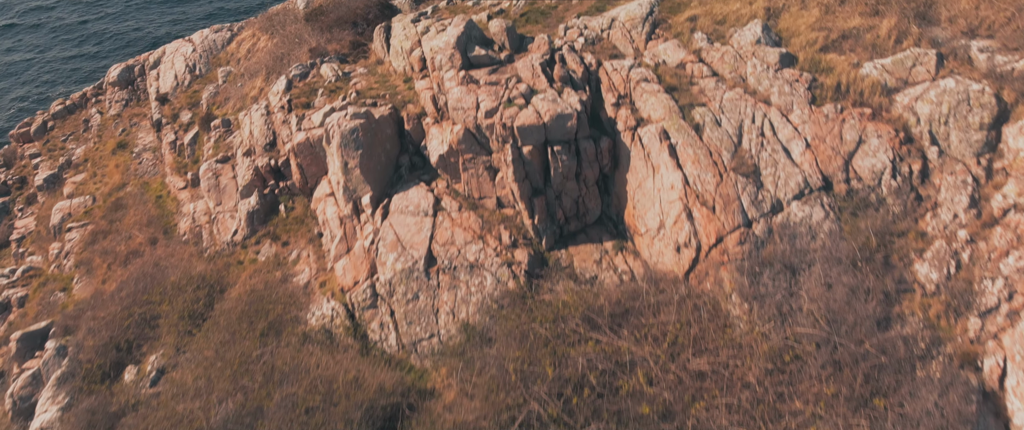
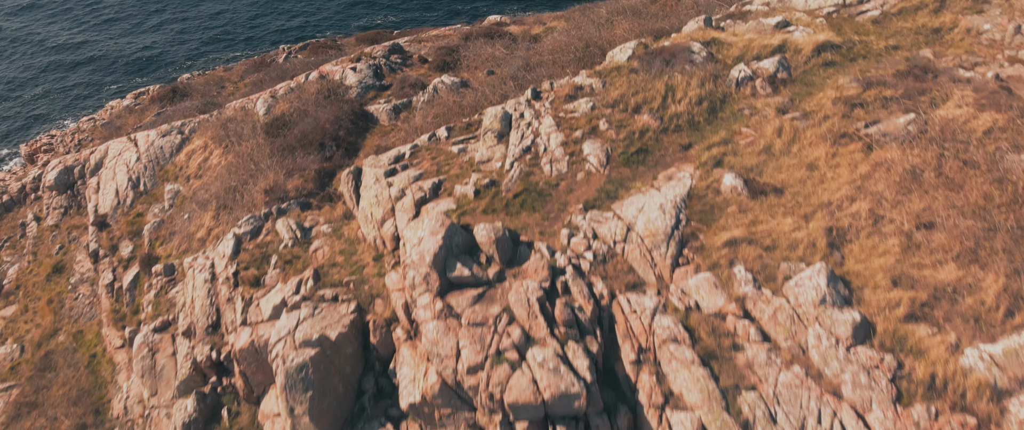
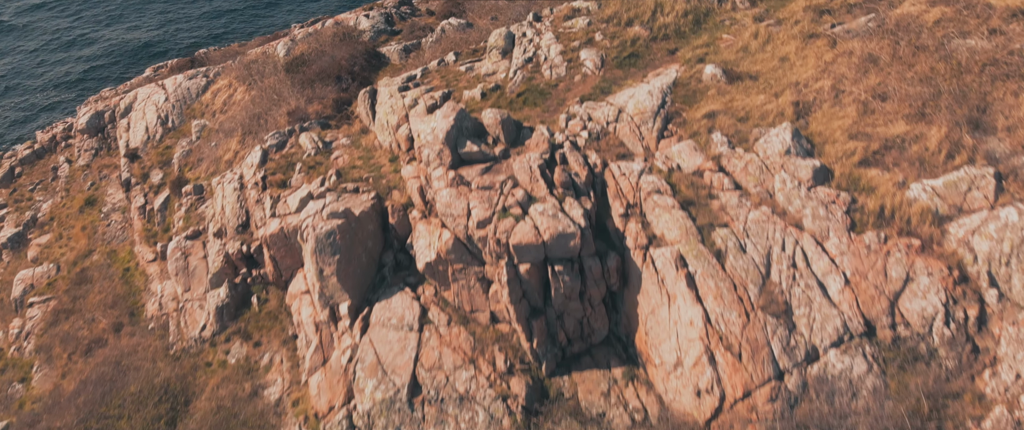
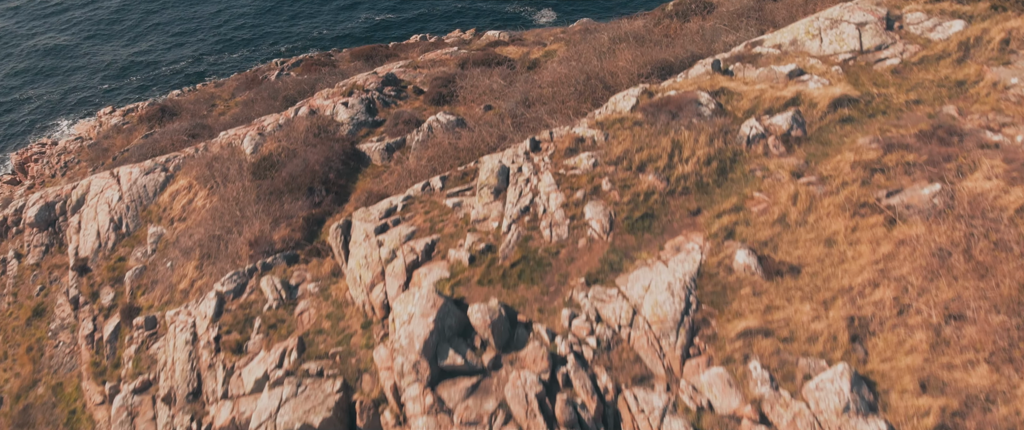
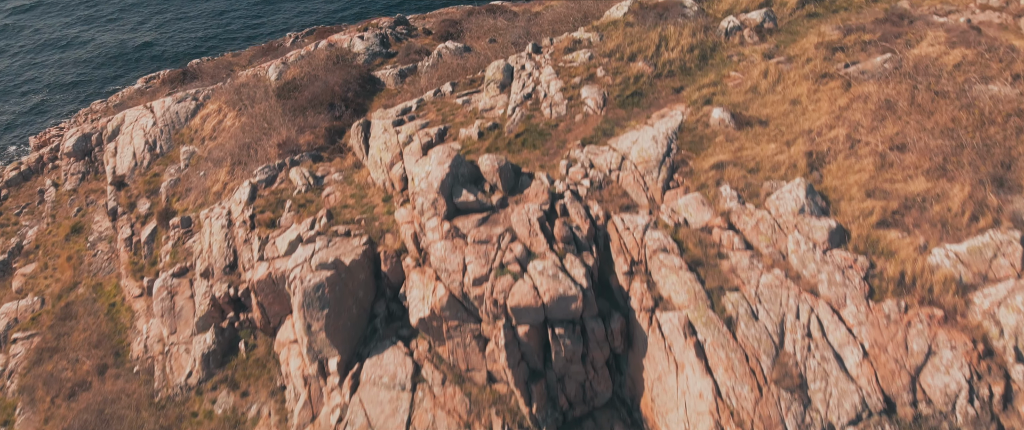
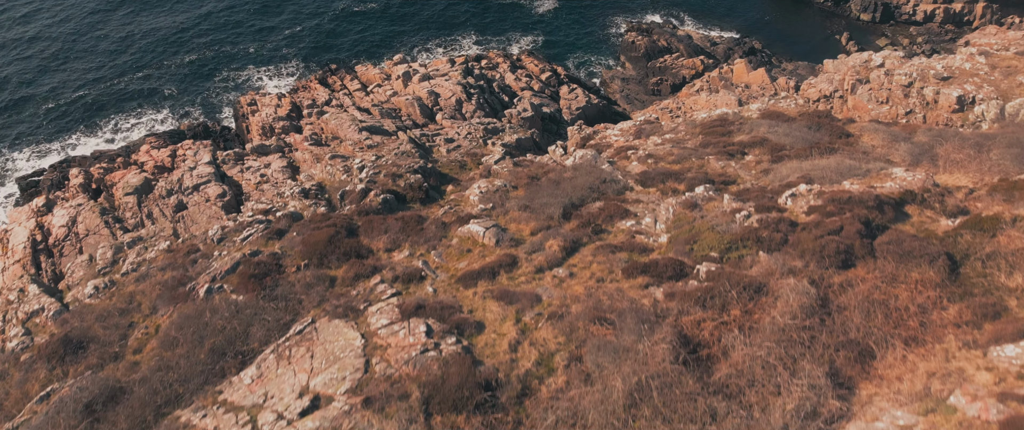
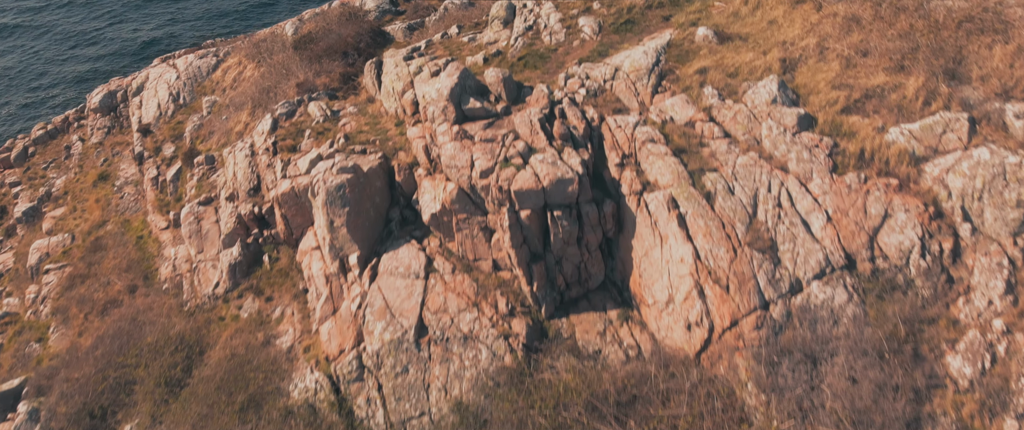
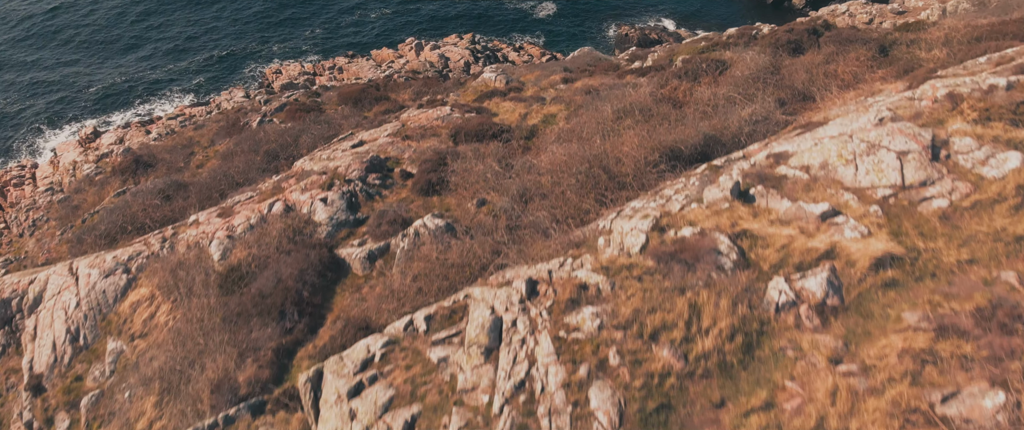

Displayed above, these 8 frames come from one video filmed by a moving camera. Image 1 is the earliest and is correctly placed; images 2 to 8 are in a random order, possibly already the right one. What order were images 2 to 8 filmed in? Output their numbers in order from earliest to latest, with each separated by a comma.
7, 3, 5, 2, 4, 8, 6
